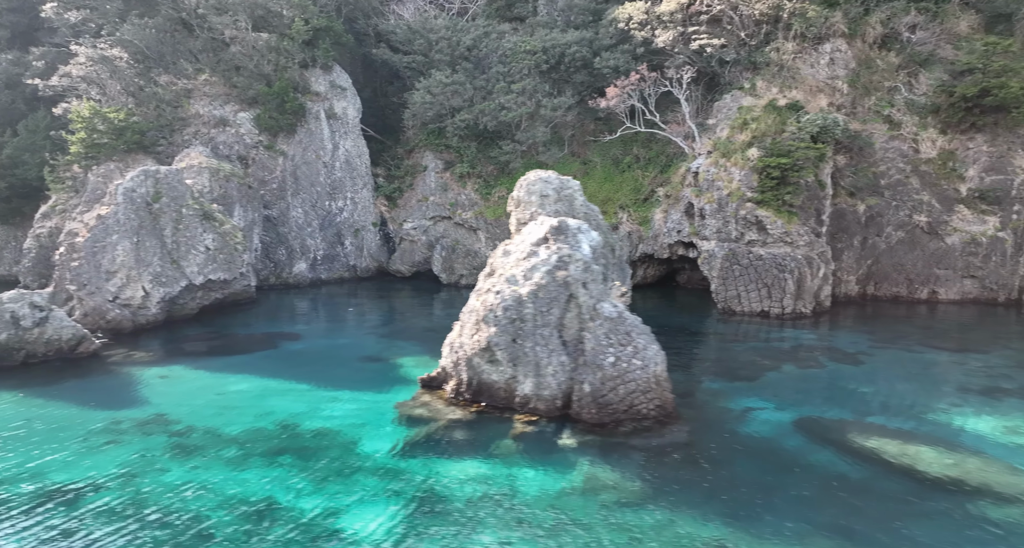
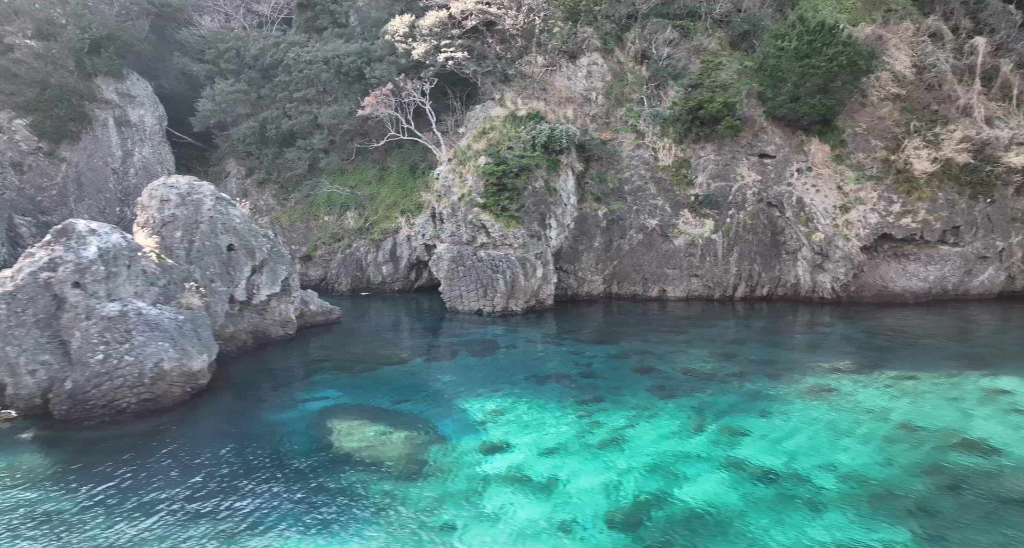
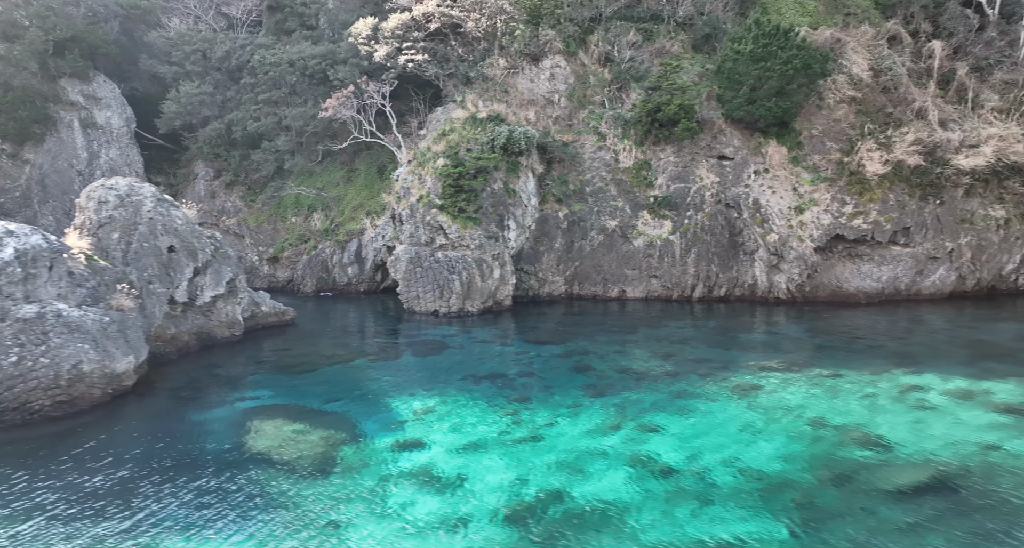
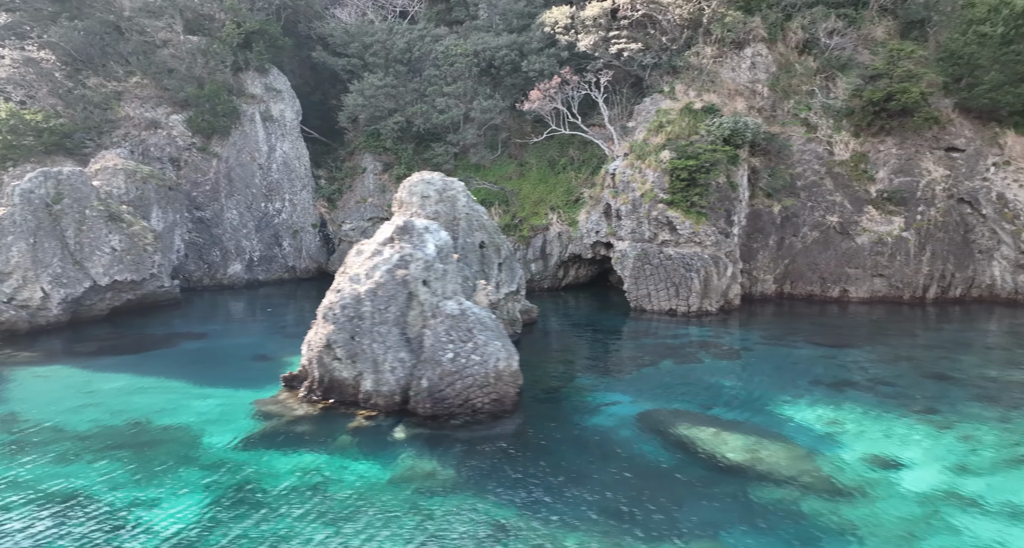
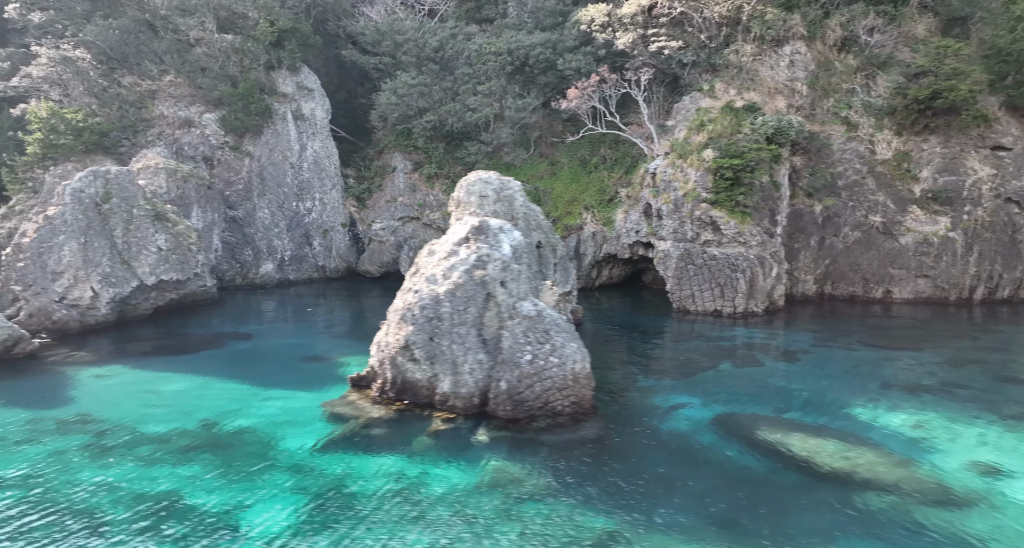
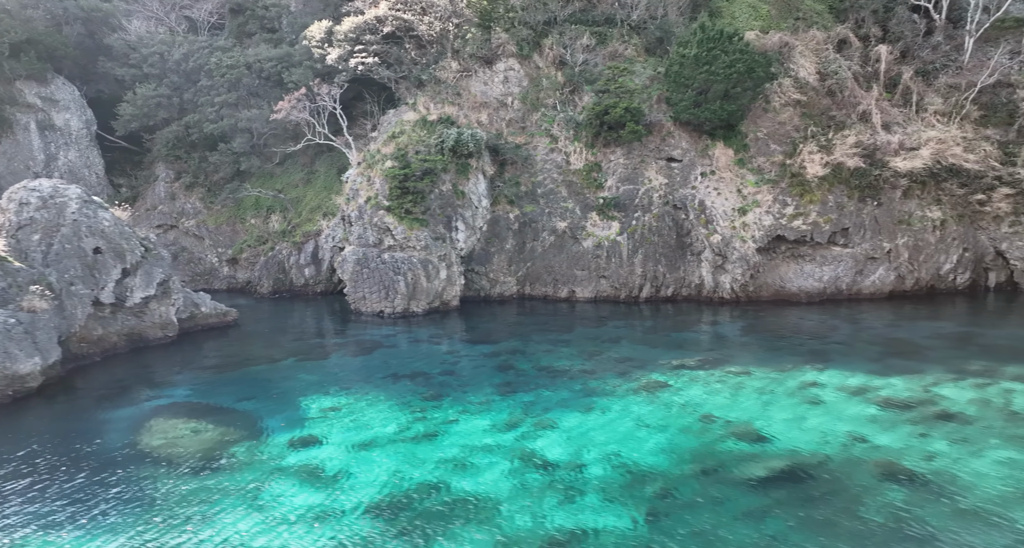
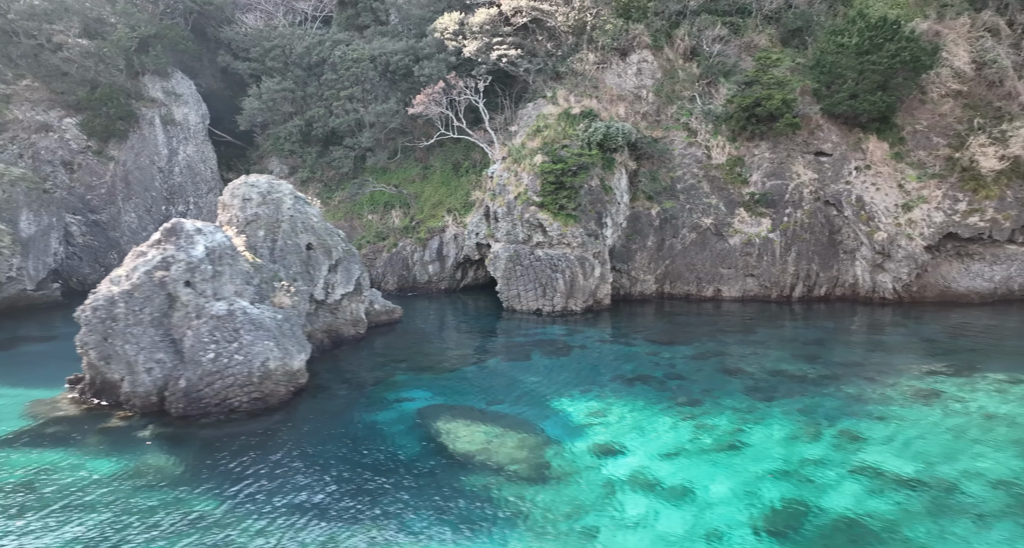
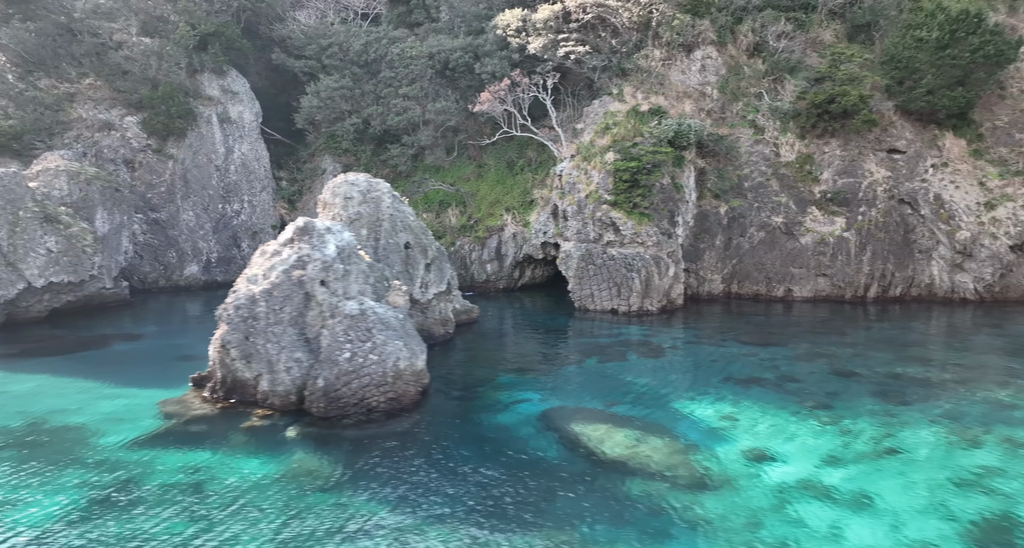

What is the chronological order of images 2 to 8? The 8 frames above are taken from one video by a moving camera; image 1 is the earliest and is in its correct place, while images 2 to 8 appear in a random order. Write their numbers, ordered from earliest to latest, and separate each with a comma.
5, 4, 8, 7, 2, 3, 6
